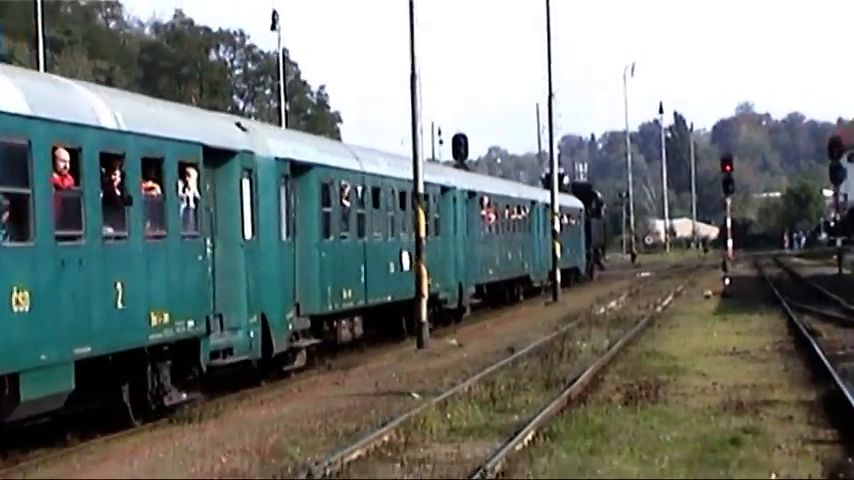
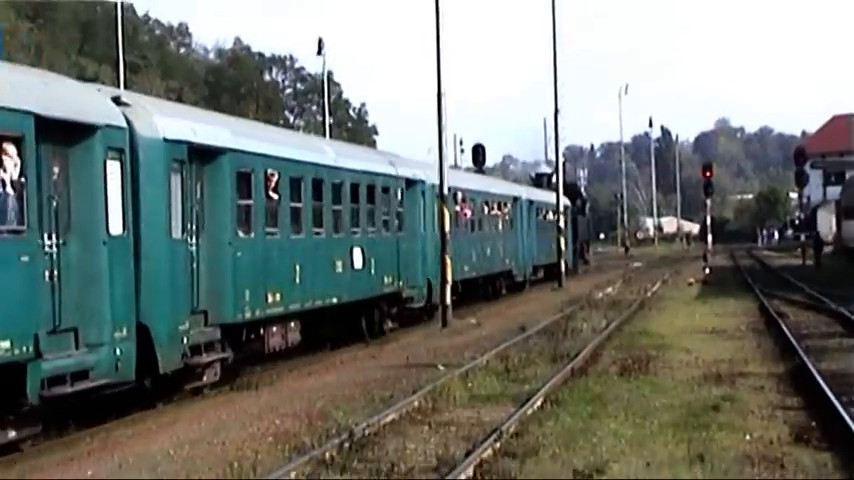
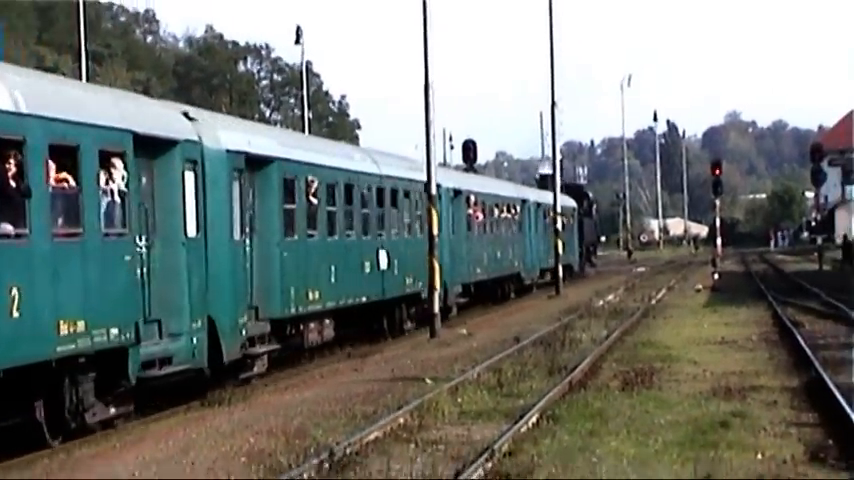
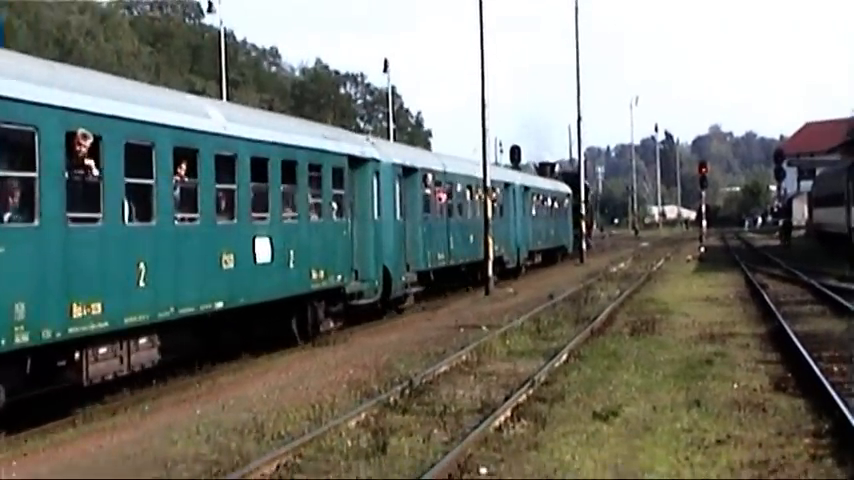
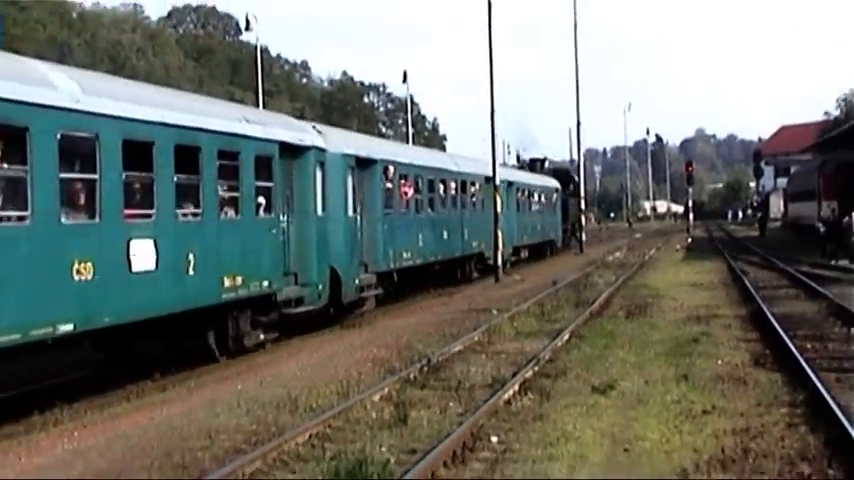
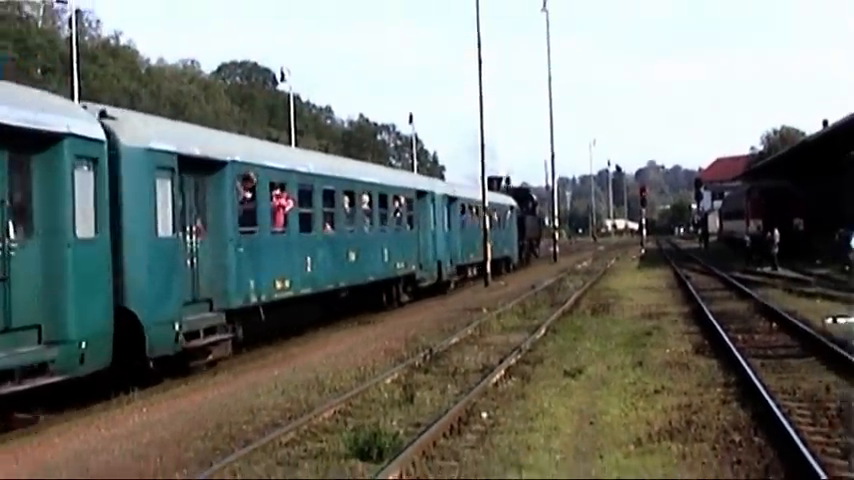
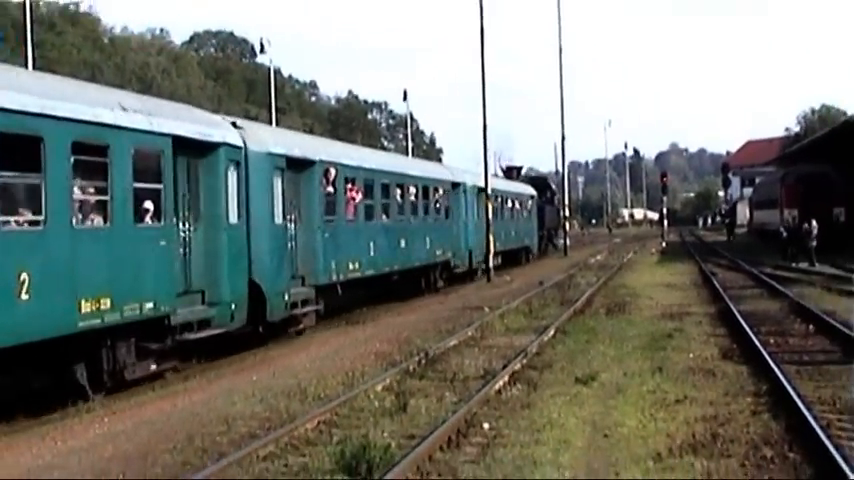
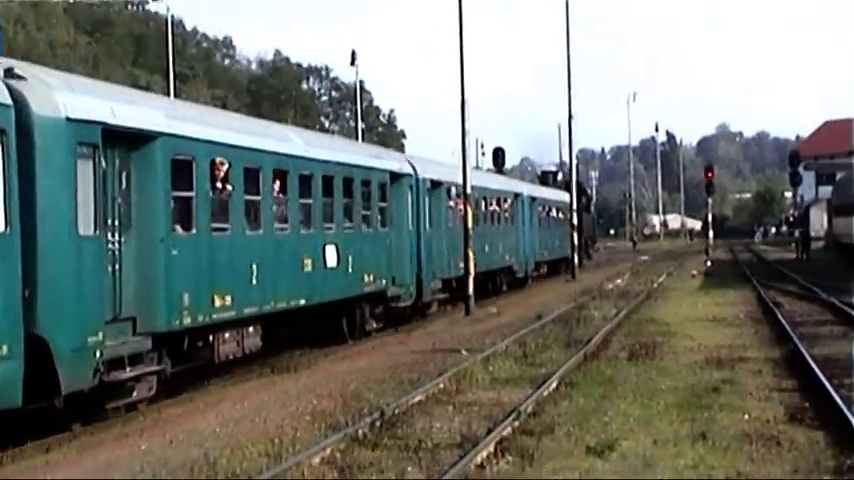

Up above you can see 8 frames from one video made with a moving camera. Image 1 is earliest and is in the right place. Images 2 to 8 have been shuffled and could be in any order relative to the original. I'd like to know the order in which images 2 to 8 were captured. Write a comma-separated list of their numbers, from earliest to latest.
3, 2, 8, 4, 5, 7, 6
